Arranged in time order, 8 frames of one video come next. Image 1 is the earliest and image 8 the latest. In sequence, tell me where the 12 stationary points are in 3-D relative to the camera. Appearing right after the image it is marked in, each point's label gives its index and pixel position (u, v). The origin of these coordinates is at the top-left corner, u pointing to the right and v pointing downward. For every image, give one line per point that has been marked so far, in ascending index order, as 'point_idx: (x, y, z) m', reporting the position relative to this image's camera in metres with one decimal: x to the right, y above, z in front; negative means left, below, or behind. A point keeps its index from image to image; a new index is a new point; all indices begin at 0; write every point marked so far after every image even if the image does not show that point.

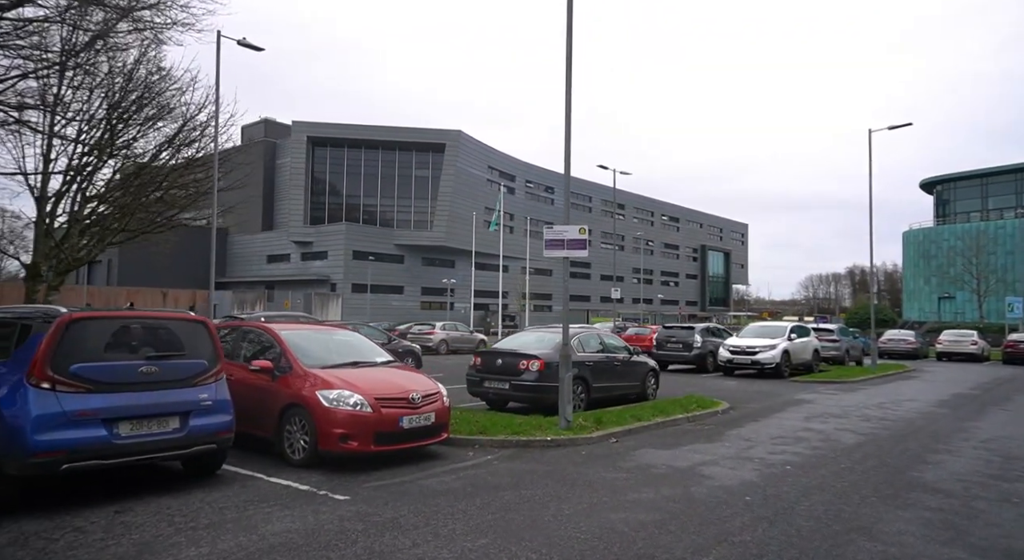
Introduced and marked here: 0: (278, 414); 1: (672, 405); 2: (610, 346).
0: (-2.3, -1.3, +6.6) m
1: (+2.5, -2.0, +10.8) m
2: (+1.7, -1.2, +11.7) m
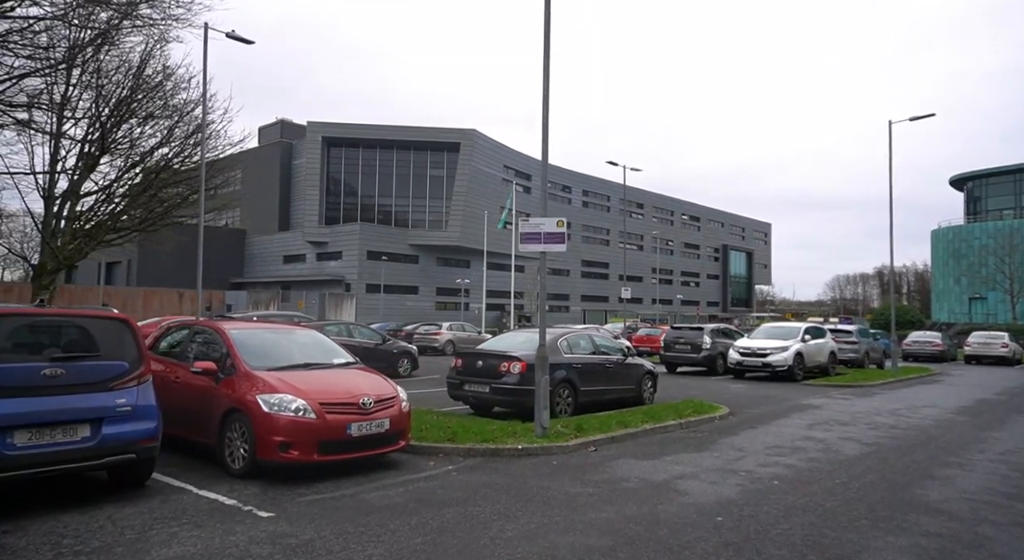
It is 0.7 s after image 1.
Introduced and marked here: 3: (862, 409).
0: (-2.7, -1.3, +6.2) m
1: (+2.3, -2.0, +10.2) m
2: (+1.5, -1.1, +11.1) m
3: (+6.2, -2.3, +11.9) m
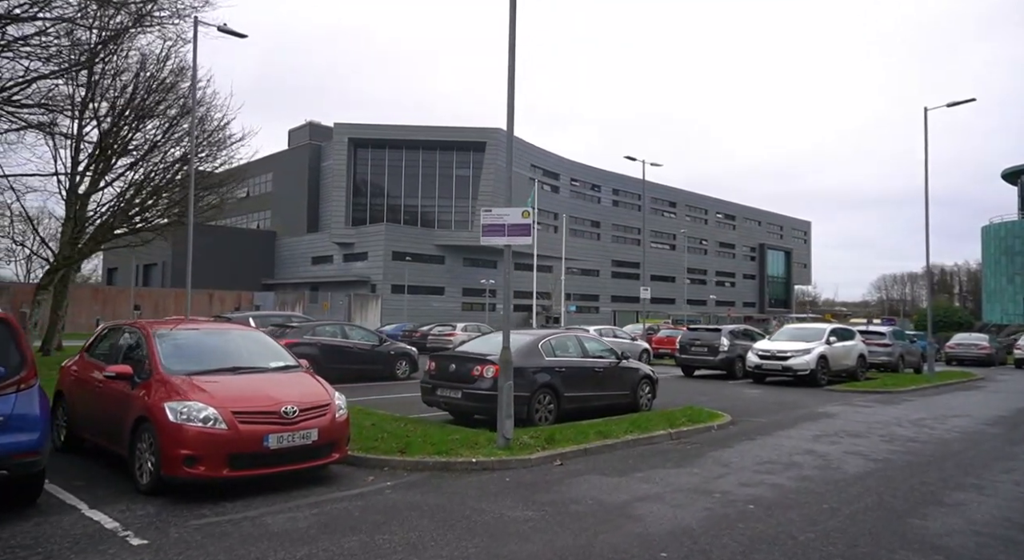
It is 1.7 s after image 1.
0: (-3.2, -1.3, +5.6) m
1: (+2.0, -2.0, +9.4) m
2: (+1.2, -1.1, +10.4) m
3: (+6.0, -2.2, +10.9) m
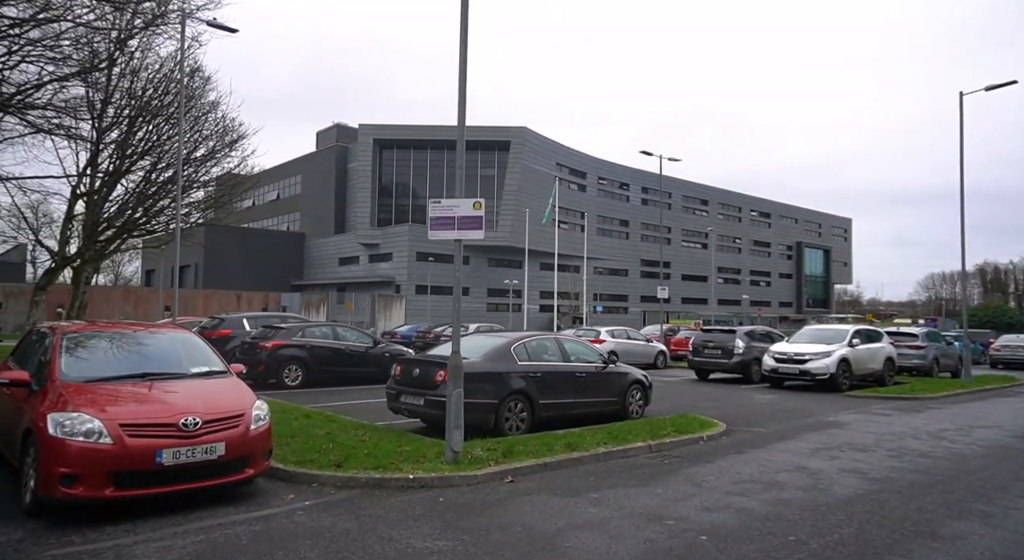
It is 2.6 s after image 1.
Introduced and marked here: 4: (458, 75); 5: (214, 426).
0: (-3.8, -1.2, +5.2) m
1: (+1.6, -1.9, +8.6) m
2: (+0.9, -1.1, +9.7) m
3: (+5.7, -2.2, +9.9) m
4: (-0.6, +2.1, +7.0) m
5: (-2.3, -1.1, +5.2) m
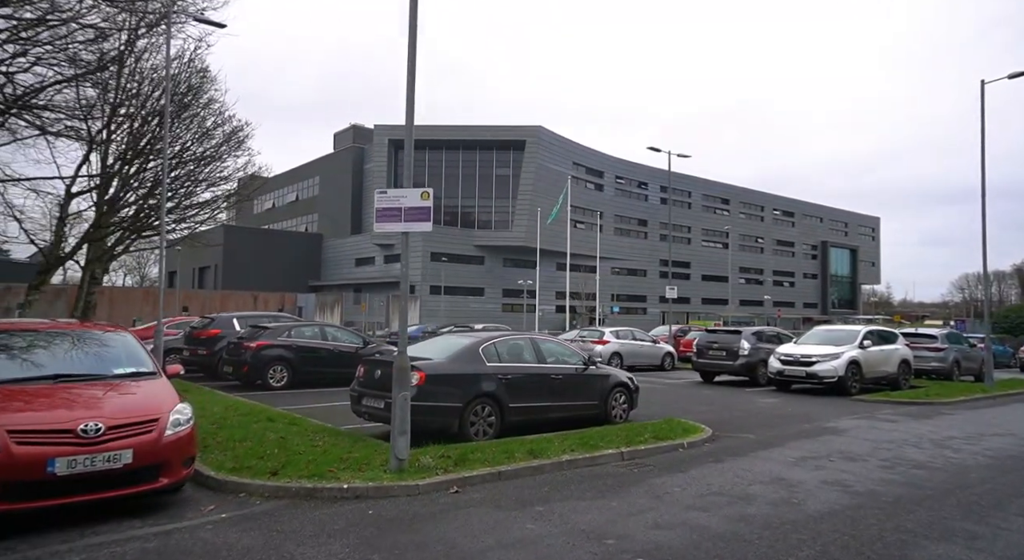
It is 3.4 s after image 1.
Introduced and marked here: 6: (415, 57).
0: (-4.3, -1.2, +4.9) m
1: (+1.2, -1.9, +8.1) m
2: (+0.6, -1.0, +9.2) m
3: (+5.4, -2.2, +9.3) m
4: (-1.0, +2.2, +6.6) m
5: (-2.8, -1.1, +4.8) m
6: (-0.9, +2.2, +6.6) m
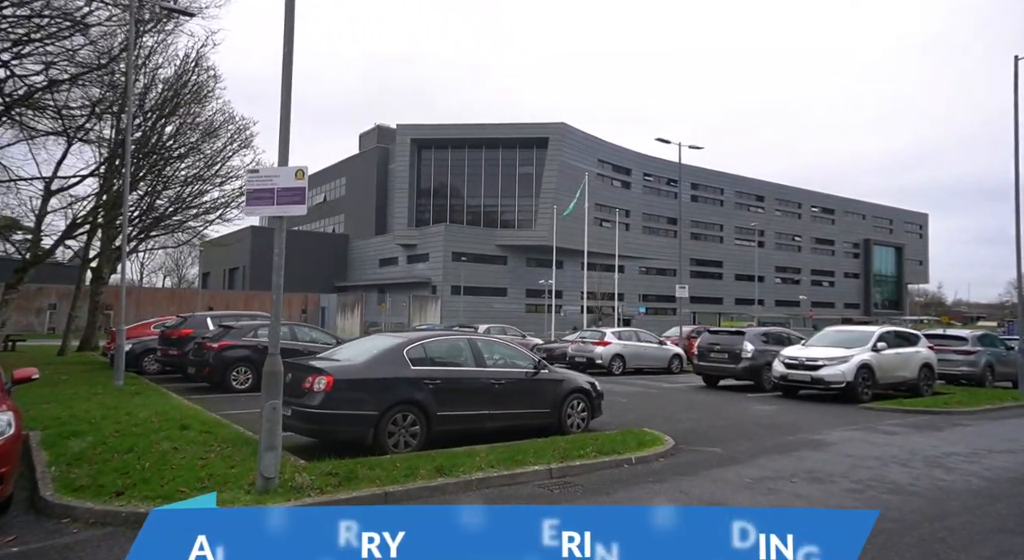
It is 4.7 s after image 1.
0: (-5.3, -1.2, +4.3) m
1: (+0.4, -1.8, +7.3) m
2: (-0.2, -1.0, +8.3) m
3: (+4.6, -2.1, +8.2) m
4: (-1.9, +2.2, +5.9) m
5: (-3.8, -1.0, +4.2) m
6: (-1.8, +2.3, +5.9) m
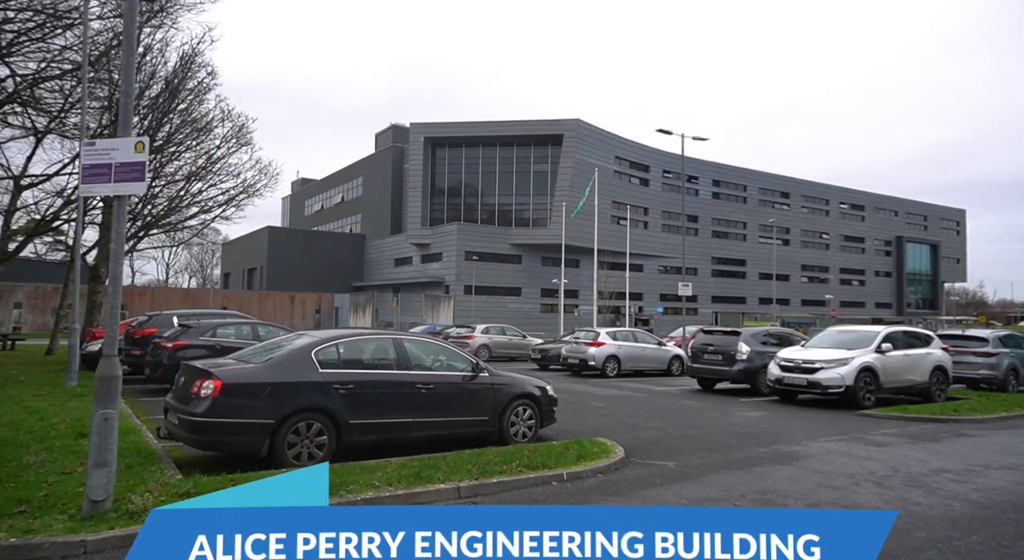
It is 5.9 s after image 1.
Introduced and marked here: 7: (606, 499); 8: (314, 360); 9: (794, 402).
0: (-6.2, -1.1, +3.8) m
1: (-0.4, -1.8, +6.5) m
2: (-1.0, -0.9, +7.6) m
3: (+3.8, -2.0, +7.2) m
4: (-2.8, +2.3, +5.2) m
5: (-4.8, -1.0, +3.6) m
6: (-2.7, +2.3, +5.1) m
7: (+0.8, -1.9, +5.8) m
8: (-2.0, -0.8, +6.8) m
9: (+5.8, -2.5, +13.9) m
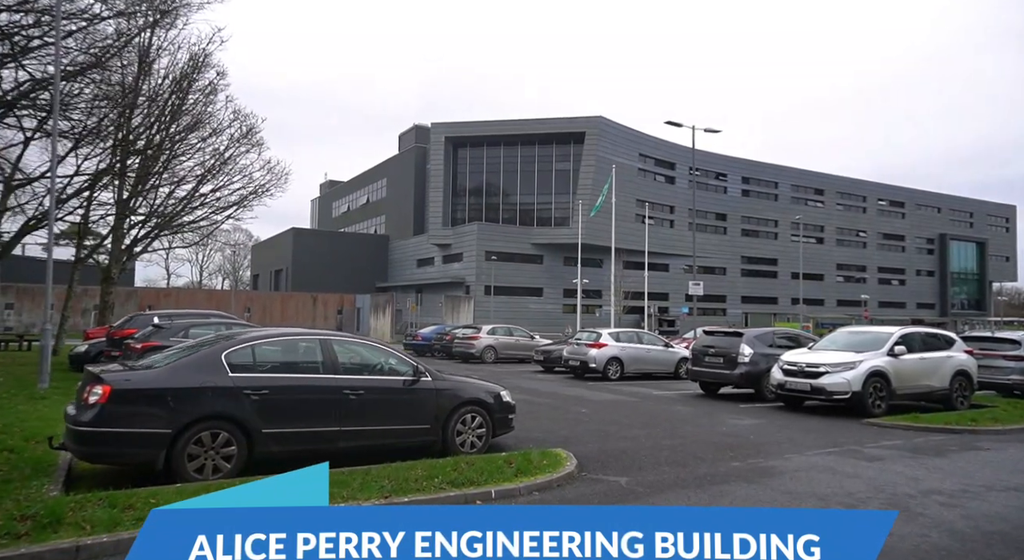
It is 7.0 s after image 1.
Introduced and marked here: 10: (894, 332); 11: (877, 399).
0: (-7.0, -1.1, +3.4) m
1: (-1.1, -1.7, +5.8) m
2: (-1.6, -0.9, +6.9) m
3: (+3.2, -1.9, +6.3) m
4: (-3.5, +2.3, +4.7) m
5: (-5.6, -1.0, +3.1) m
6: (-3.5, +2.4, +4.6) m
7: (+0.1, -1.8, +5.1) m
8: (-2.7, -0.8, +6.2) m
9: (+5.5, -2.4, +12.9) m
10: (+7.3, -1.0, +12.7) m
11: (+6.5, -2.1, +11.9) m
